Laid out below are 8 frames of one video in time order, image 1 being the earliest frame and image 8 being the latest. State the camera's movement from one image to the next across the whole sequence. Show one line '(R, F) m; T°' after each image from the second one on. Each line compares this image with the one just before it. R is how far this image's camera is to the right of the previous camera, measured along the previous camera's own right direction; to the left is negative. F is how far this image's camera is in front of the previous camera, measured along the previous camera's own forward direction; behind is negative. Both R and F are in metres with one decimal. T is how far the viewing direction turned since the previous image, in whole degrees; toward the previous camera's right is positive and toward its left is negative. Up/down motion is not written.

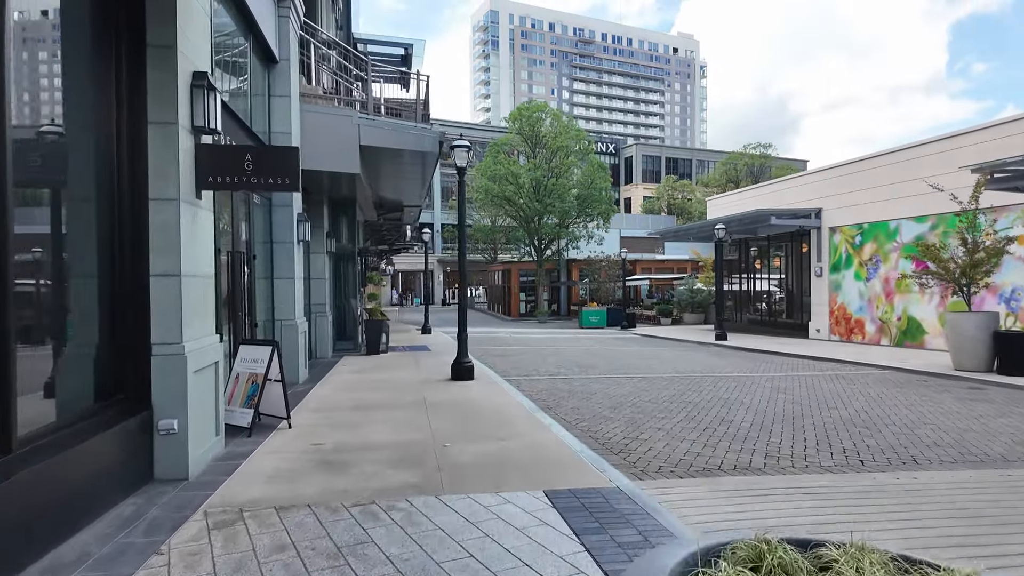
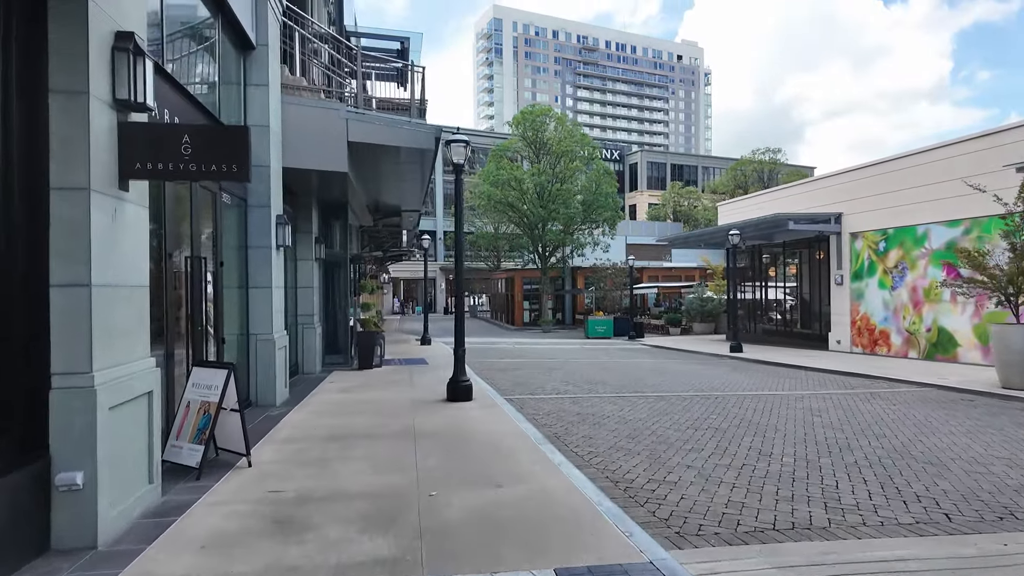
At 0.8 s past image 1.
(0.0, +1.1) m; 0°
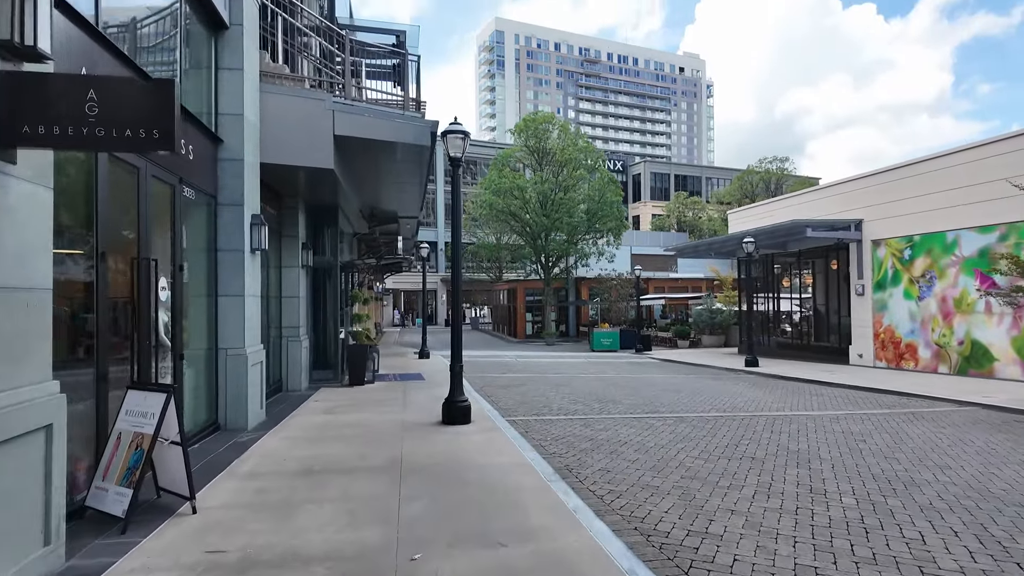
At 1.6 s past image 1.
(0.0, +1.1) m; 0°
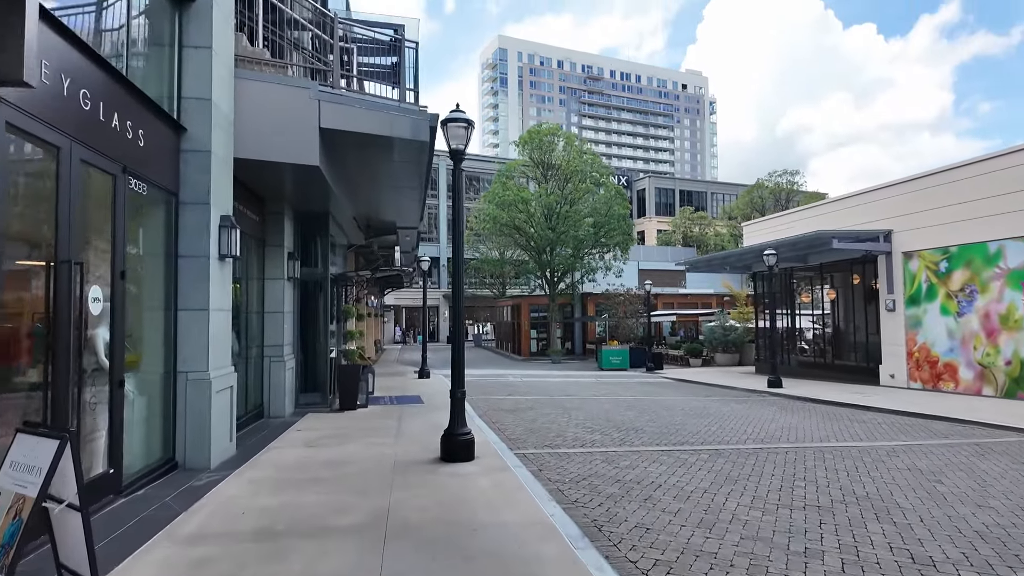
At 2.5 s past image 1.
(-0.1, +1.2) m; 0°
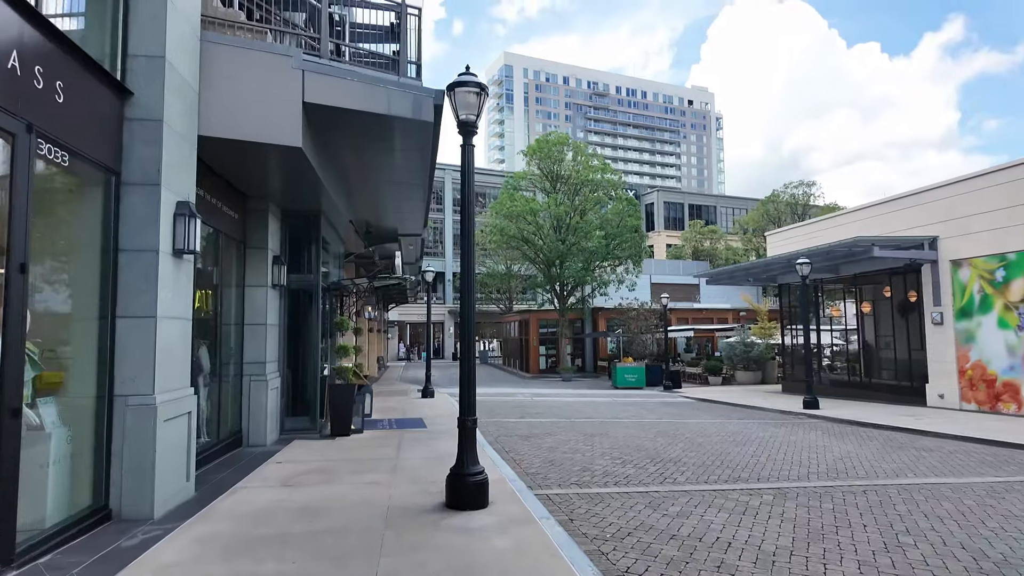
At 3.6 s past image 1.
(-0.2, +1.4) m; -1°
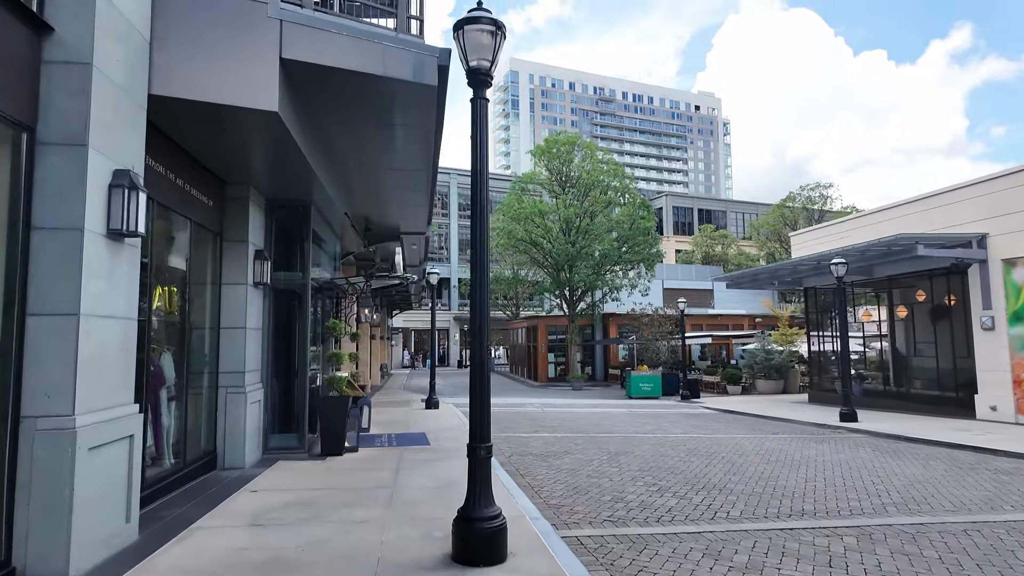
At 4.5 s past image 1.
(-0.2, +1.3) m; -1°
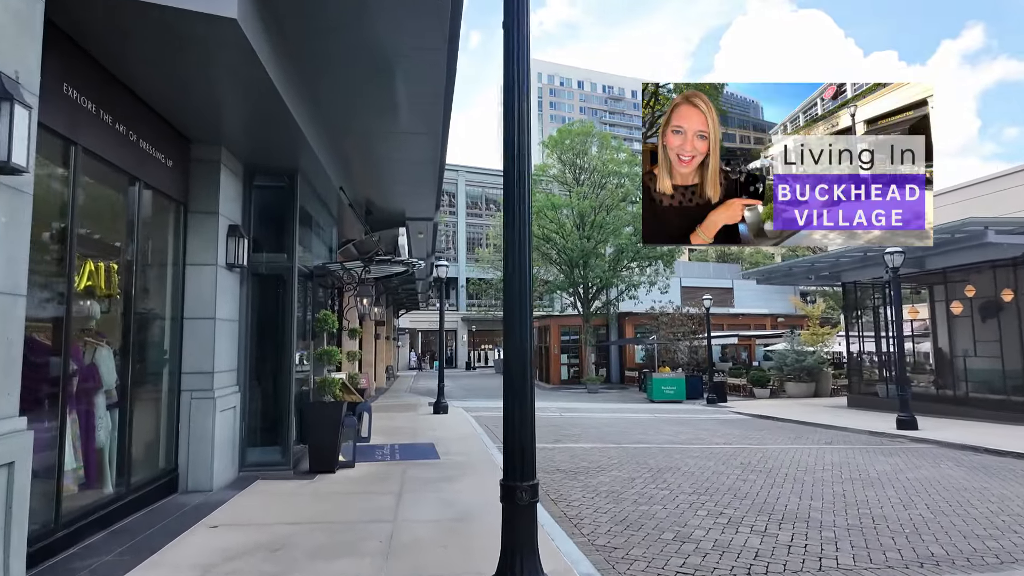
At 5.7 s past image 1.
(-0.3, +1.6) m; -1°
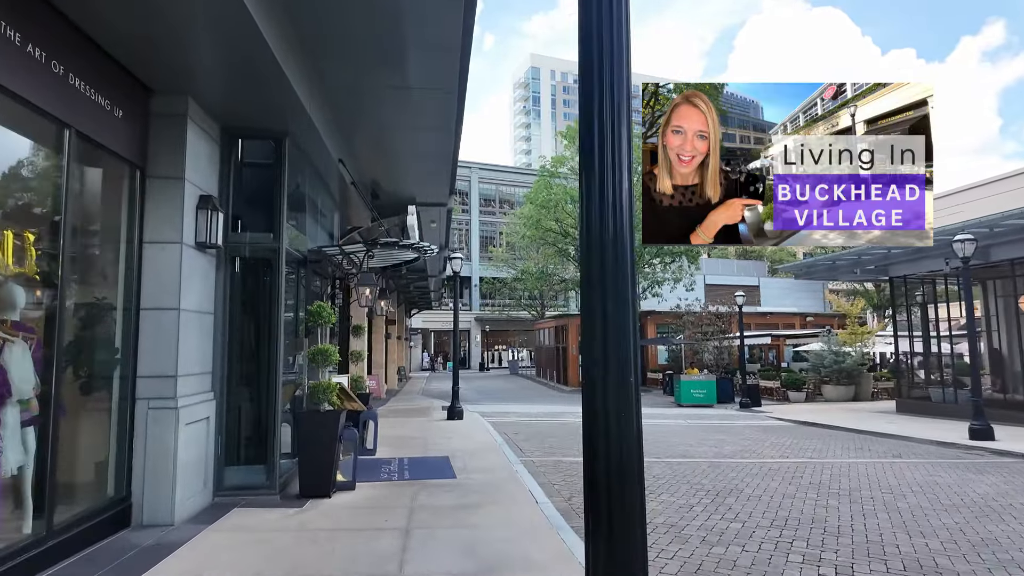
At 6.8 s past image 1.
(-0.2, +1.4) m; -1°
